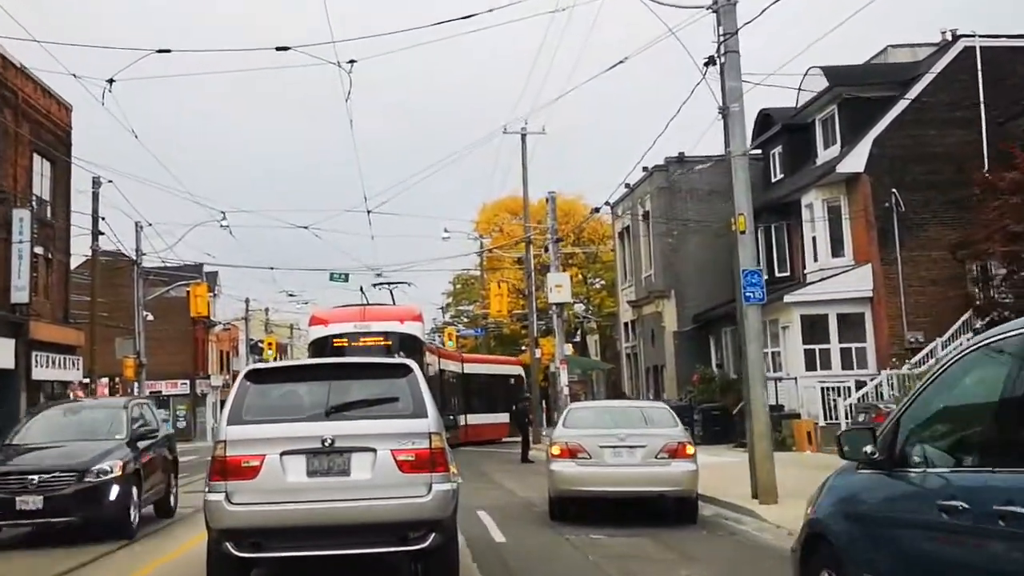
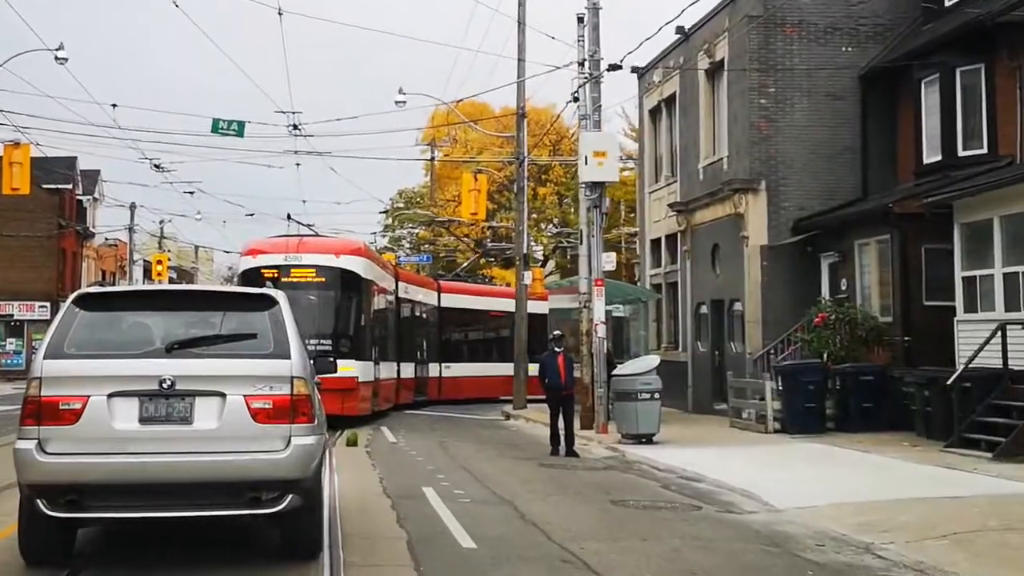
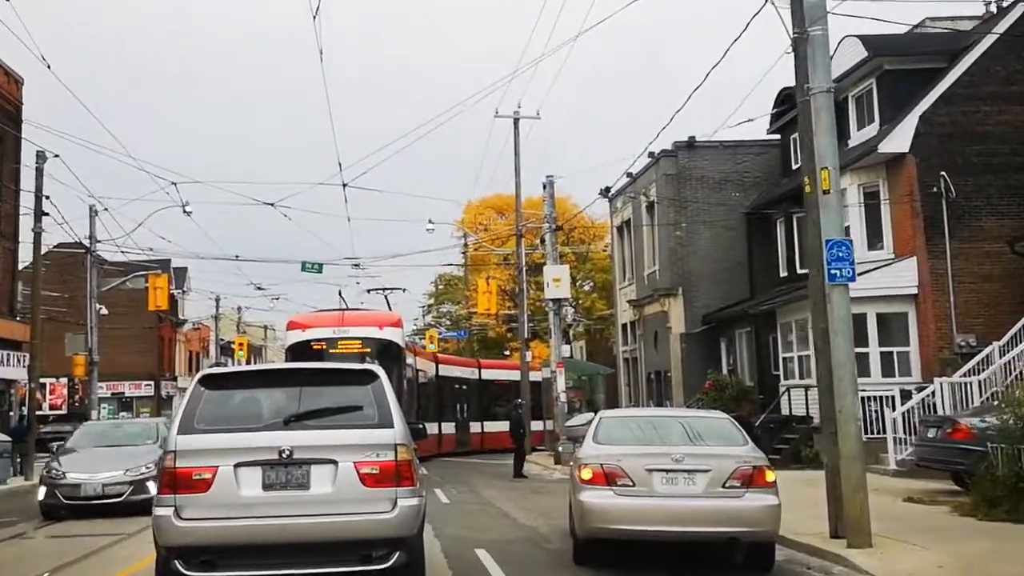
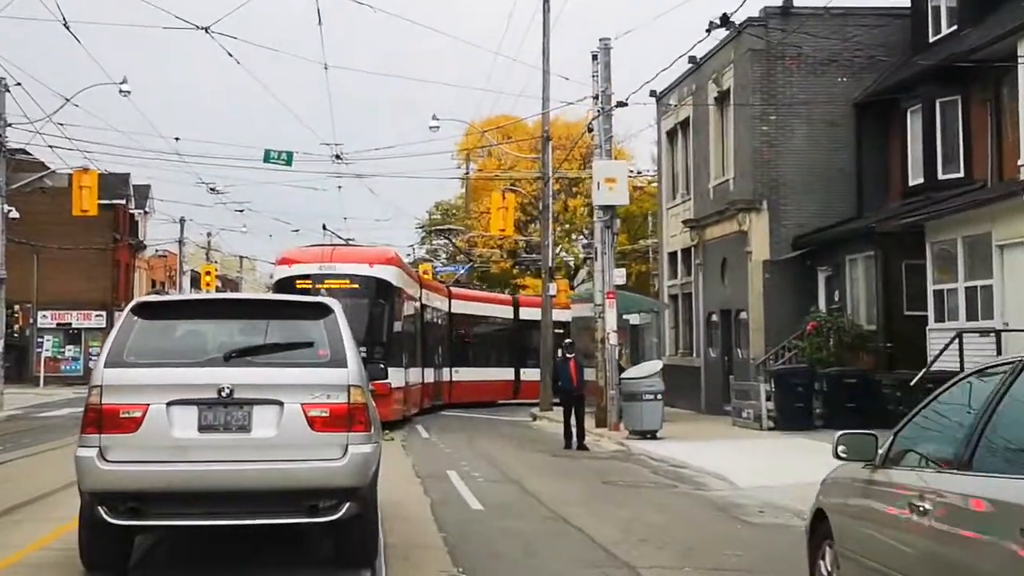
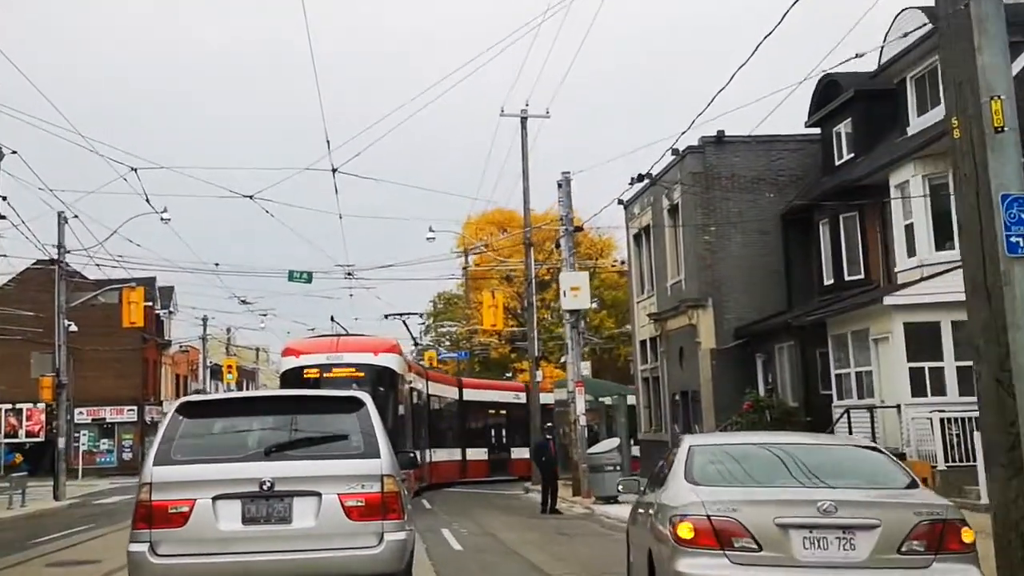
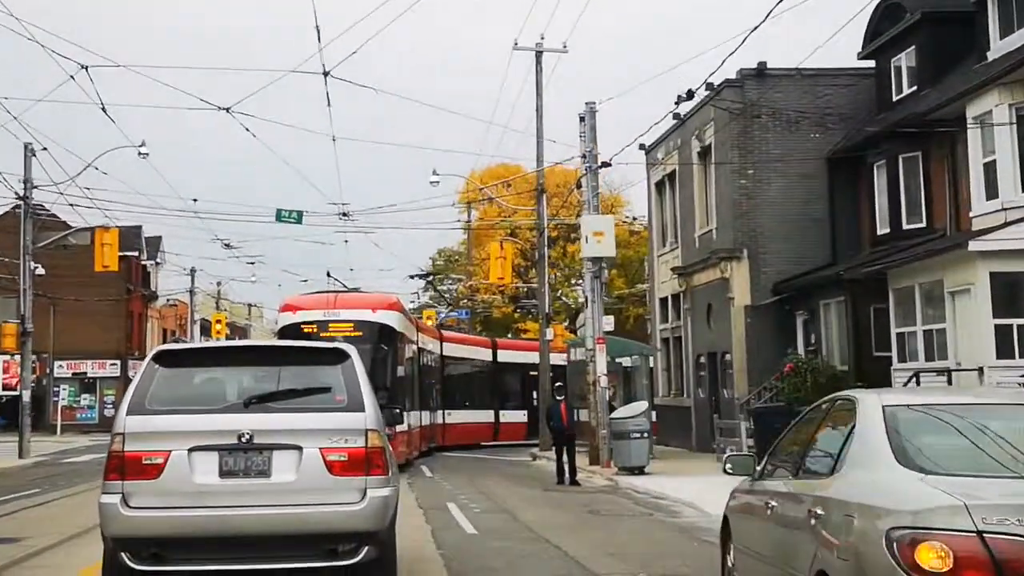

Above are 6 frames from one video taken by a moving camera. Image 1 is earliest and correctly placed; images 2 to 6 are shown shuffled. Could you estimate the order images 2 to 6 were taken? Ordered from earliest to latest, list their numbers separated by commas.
3, 5, 6, 4, 2
